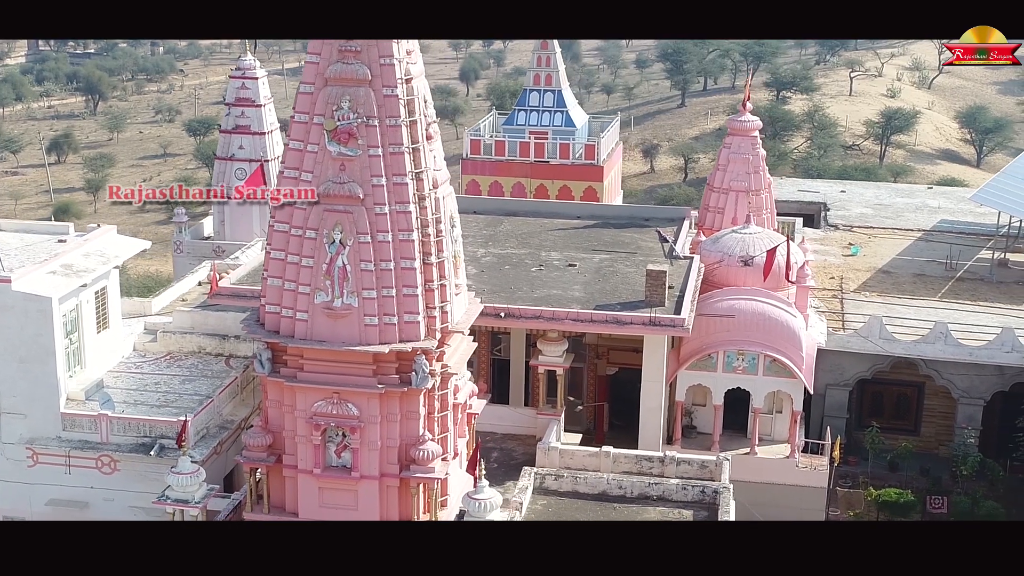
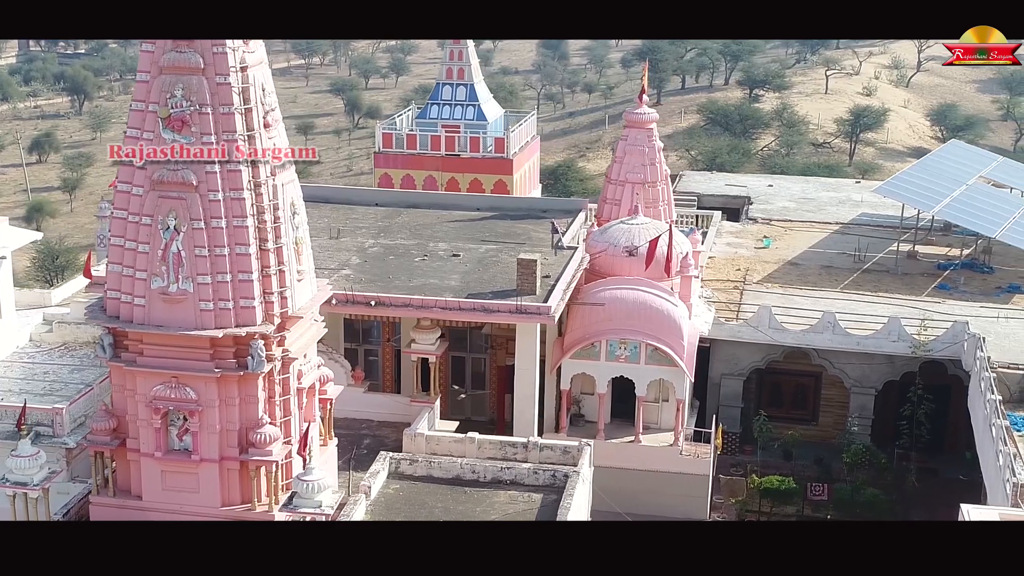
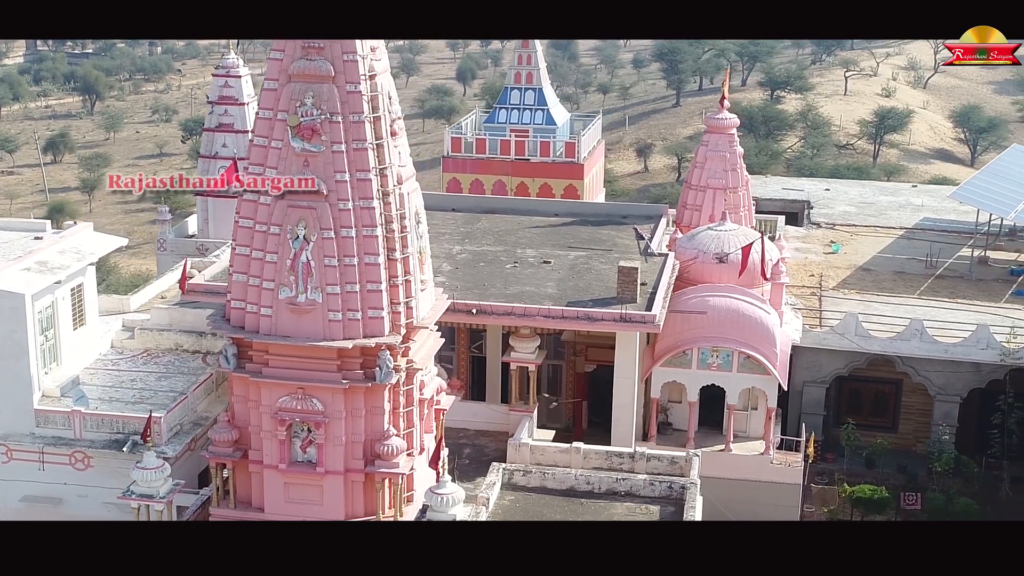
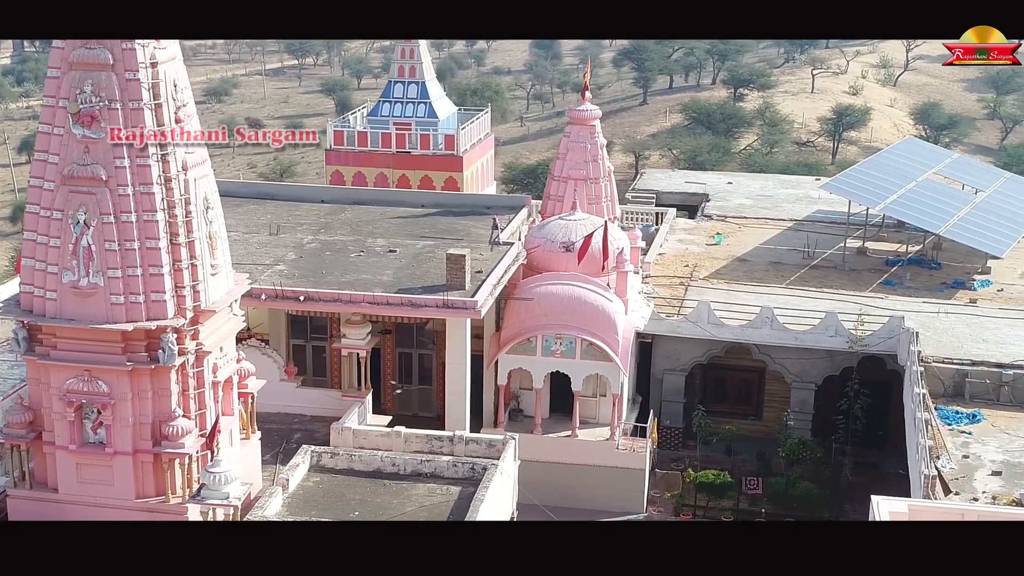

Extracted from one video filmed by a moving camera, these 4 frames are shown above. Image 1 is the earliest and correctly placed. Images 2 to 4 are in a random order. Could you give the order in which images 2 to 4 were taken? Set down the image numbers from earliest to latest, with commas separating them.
3, 2, 4
